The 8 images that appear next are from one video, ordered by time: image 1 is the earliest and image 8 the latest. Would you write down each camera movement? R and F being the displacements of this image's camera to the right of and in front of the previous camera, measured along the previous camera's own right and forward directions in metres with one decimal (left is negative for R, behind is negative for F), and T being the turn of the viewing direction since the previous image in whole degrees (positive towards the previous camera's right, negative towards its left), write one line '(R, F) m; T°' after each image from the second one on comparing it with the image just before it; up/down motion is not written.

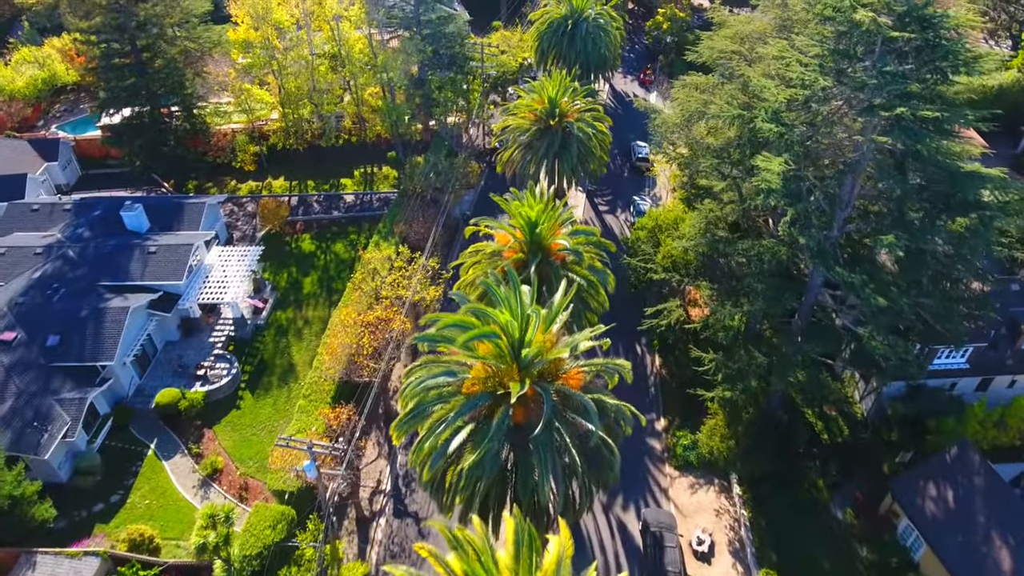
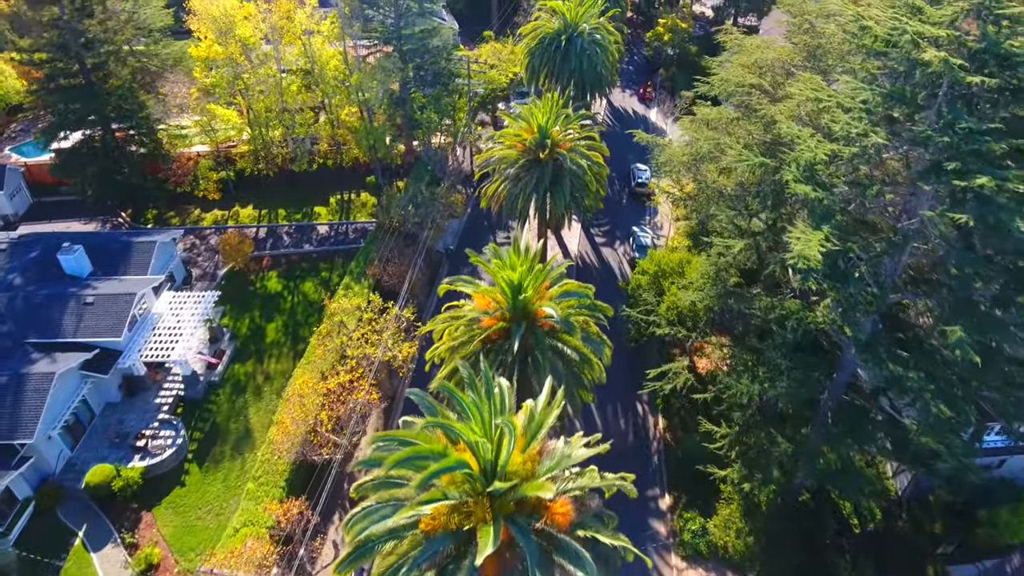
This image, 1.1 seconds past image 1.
(+0.5, +3.7) m; 0°
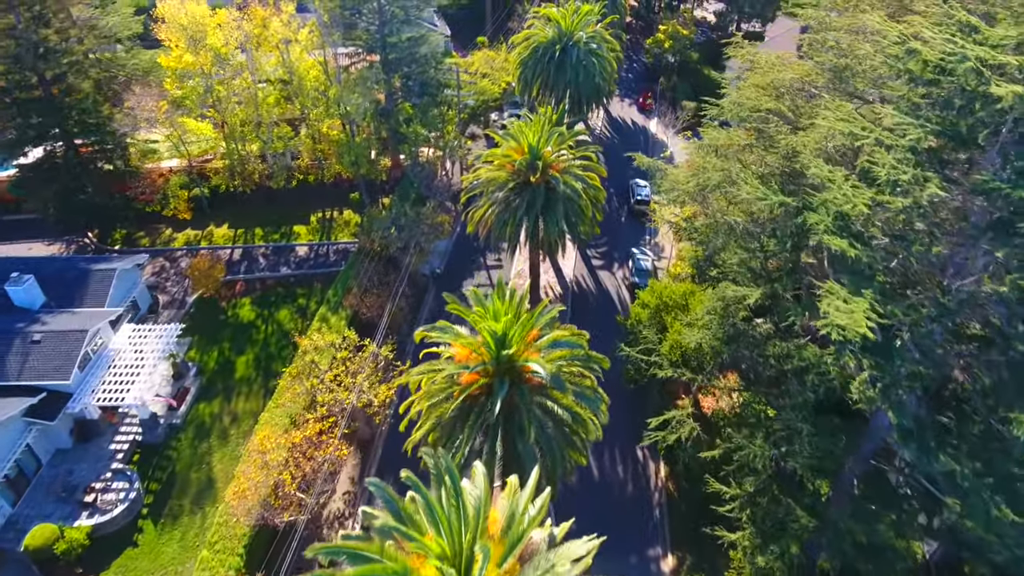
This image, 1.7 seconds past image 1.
(+0.3, +2.5) m; 0°
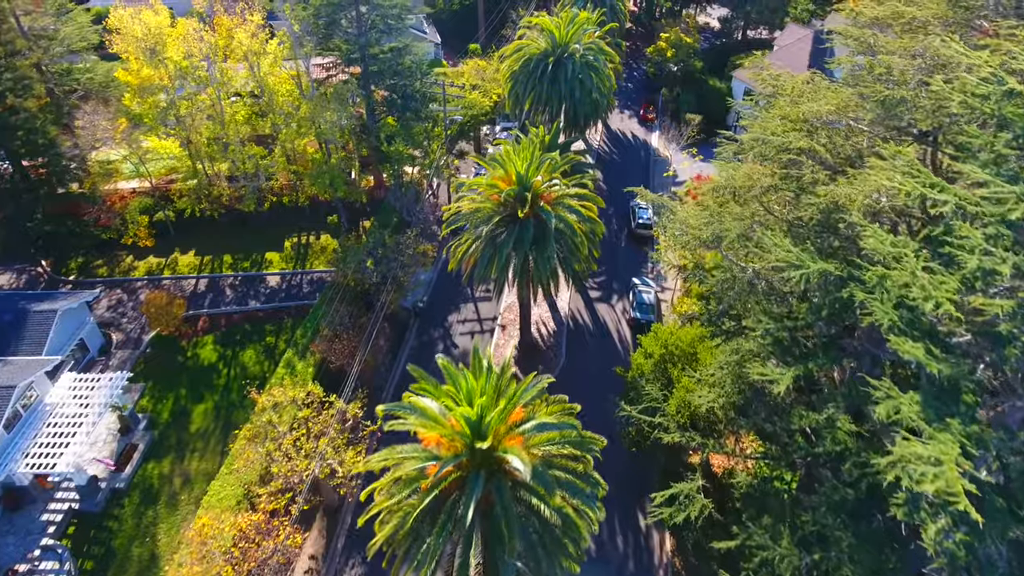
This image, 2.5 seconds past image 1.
(+0.4, +3.1) m; 0°
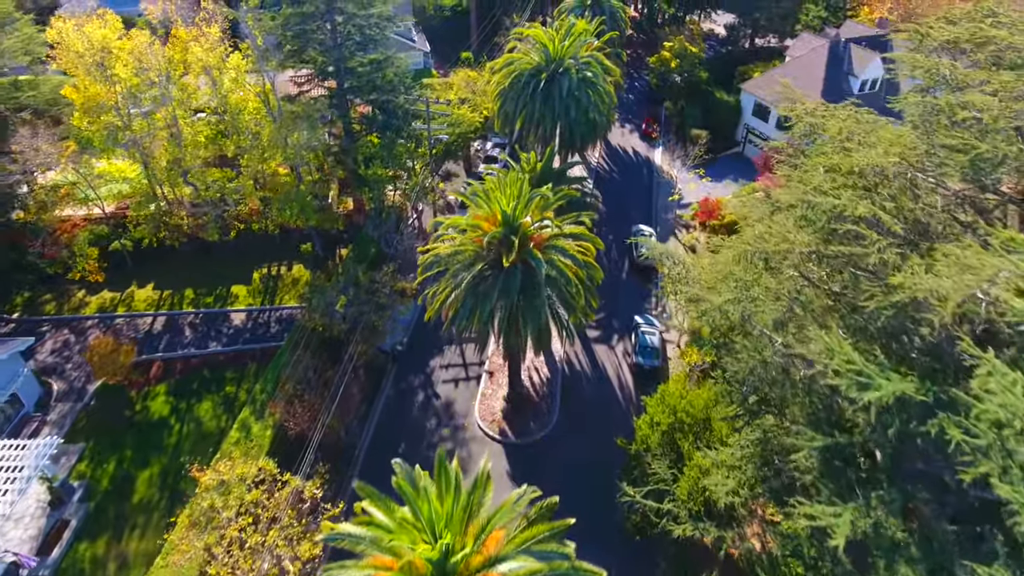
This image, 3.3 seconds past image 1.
(+0.4, +3.3) m; 0°
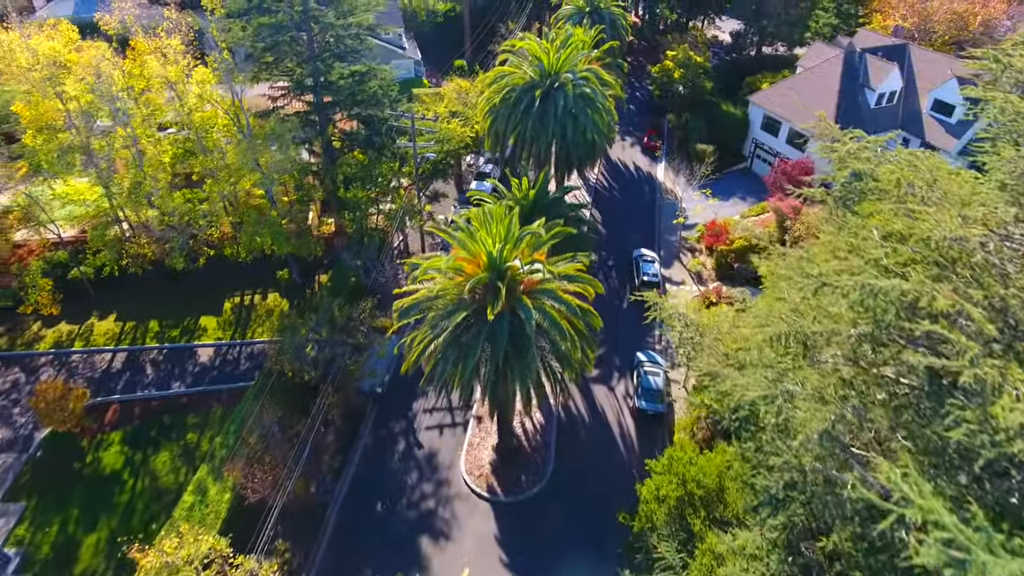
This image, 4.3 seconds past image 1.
(+0.3, +2.6) m; 0°
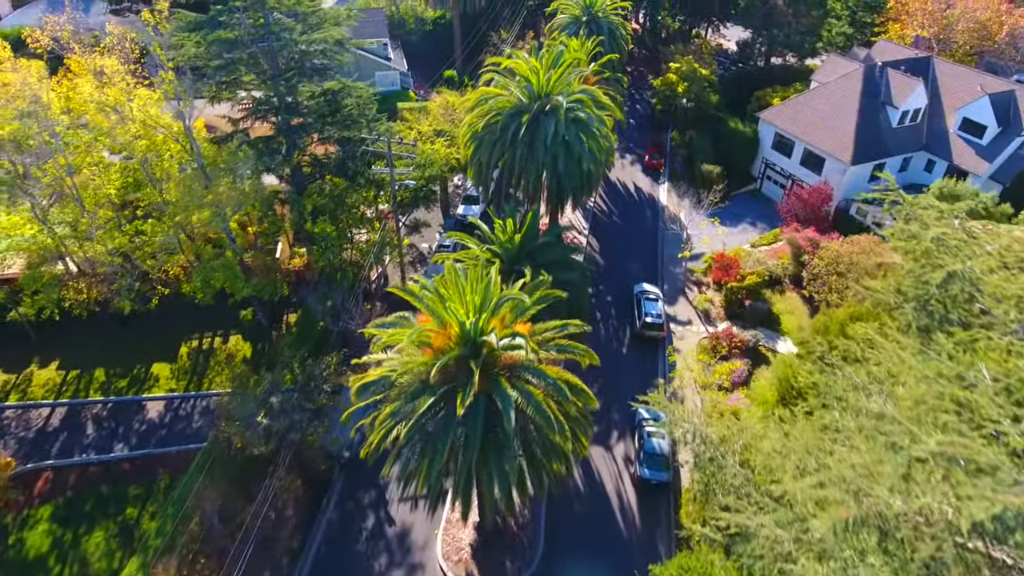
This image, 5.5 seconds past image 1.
(+0.4, +3.1) m; 0°
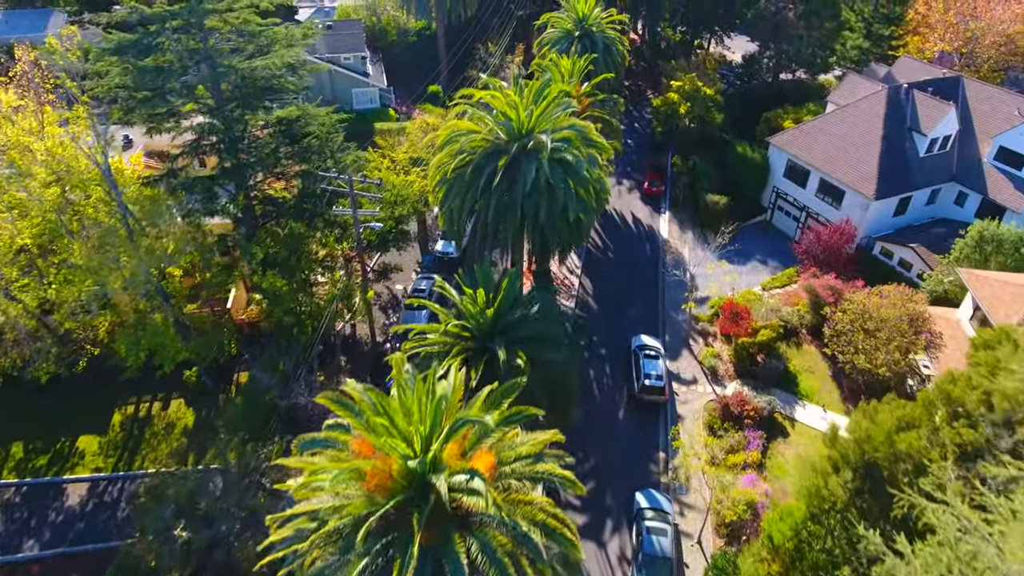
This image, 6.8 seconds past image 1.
(+0.6, +3.6) m; 0°
